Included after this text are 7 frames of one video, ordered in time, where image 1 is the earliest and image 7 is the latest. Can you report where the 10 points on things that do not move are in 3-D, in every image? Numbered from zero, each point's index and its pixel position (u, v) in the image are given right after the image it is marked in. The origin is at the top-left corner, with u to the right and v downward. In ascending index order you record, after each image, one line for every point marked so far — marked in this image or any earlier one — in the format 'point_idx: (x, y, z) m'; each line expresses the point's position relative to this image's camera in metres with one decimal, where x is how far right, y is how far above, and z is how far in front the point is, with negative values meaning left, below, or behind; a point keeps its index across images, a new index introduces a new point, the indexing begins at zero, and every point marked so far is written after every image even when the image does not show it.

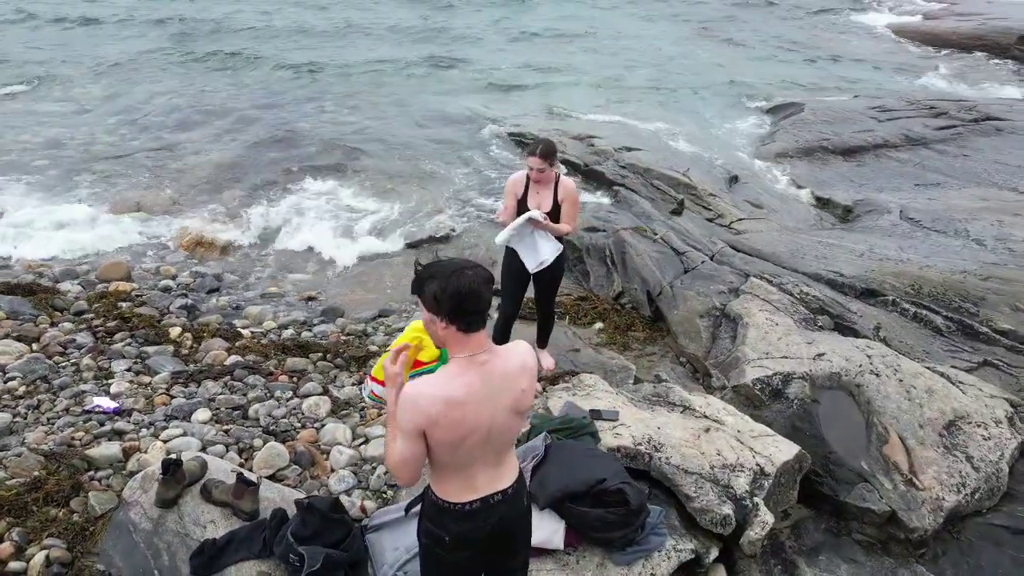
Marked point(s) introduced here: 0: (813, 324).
0: (+2.9, -0.4, +7.1) m
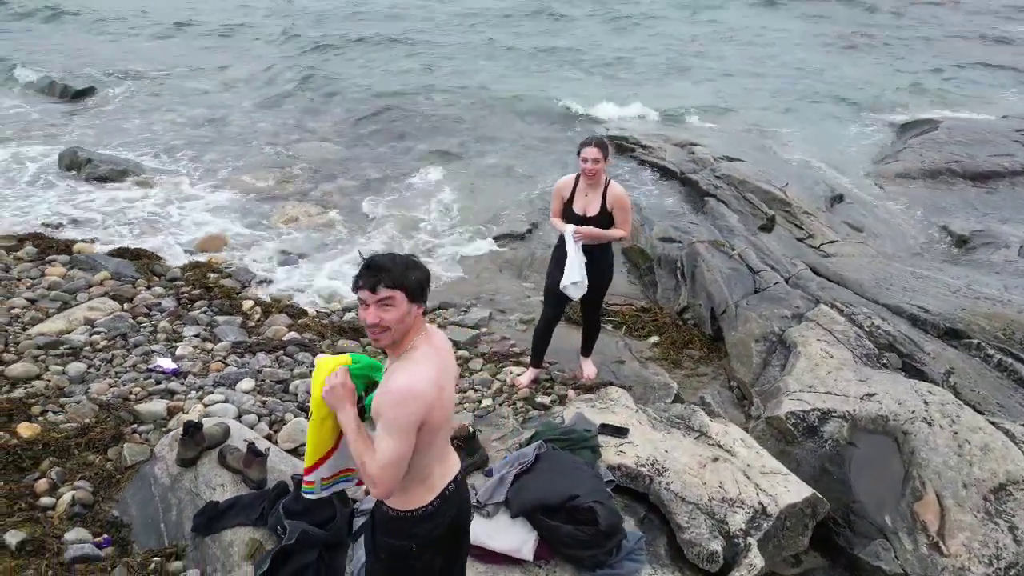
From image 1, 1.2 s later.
0: (+3.2, -0.7, +6.5) m
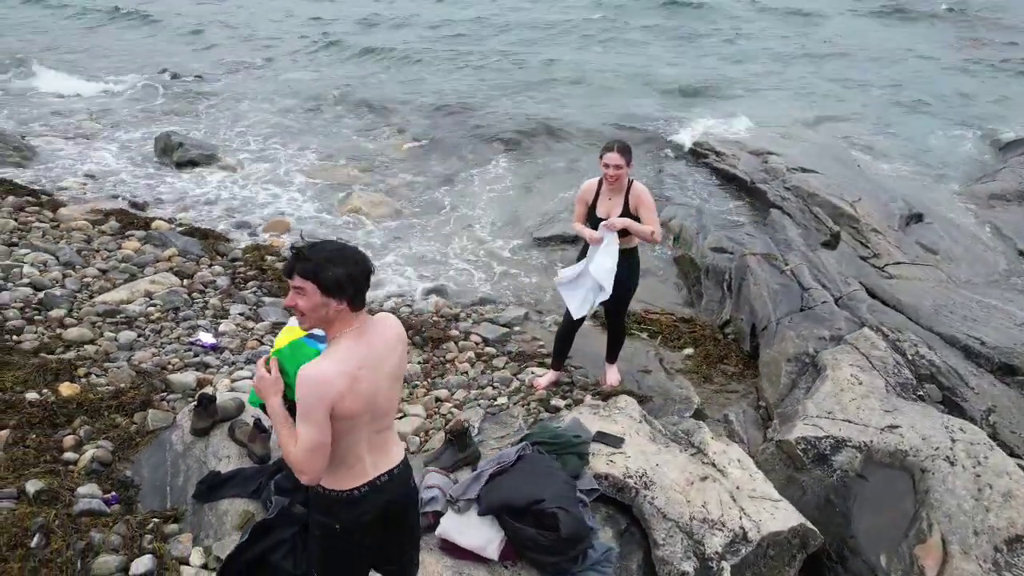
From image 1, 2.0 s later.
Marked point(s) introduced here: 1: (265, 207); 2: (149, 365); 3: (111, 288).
0: (+3.3, -0.9, +6.1) m
1: (-4.2, +1.4, +12.4) m
2: (-3.4, -0.7, +7.0) m
3: (-4.7, 0.0, +8.7) m
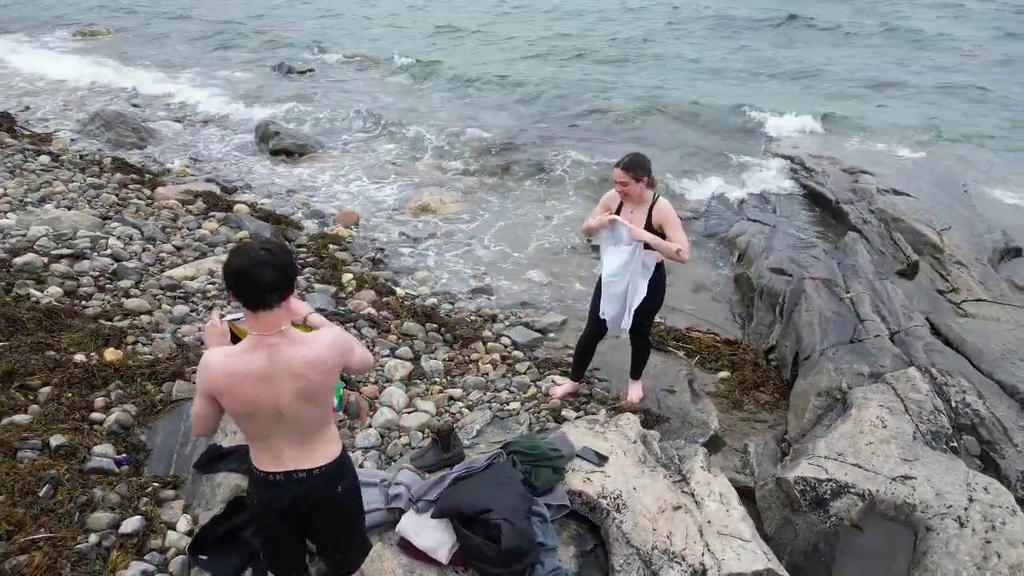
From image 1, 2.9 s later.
0: (+3.3, -1.2, +5.6) m
1: (-3.0, +1.6, +13.0) m
2: (-3.2, -0.5, +7.5) m
3: (-4.2, +0.3, +9.3) m
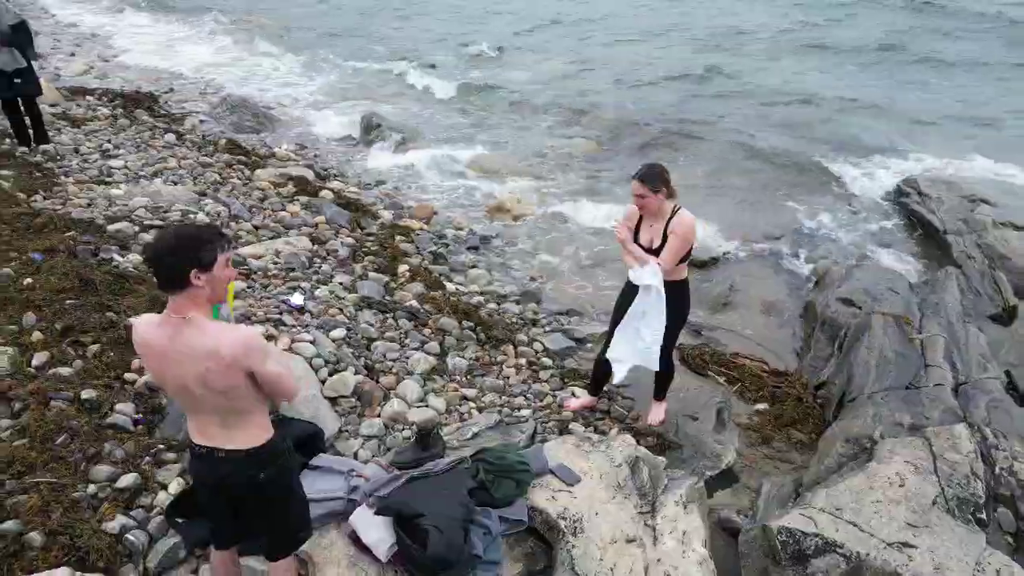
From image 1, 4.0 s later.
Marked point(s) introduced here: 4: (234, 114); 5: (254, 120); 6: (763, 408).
0: (+3.1, -1.5, +5.0) m
1: (-1.5, +1.7, +13.3) m
2: (-2.9, -0.3, +7.9) m
3: (-3.4, +0.6, +9.9) m
4: (-6.1, +3.8, +16.4) m
5: (-5.8, +3.8, +16.6) m
6: (+2.5, -1.2, +7.3) m
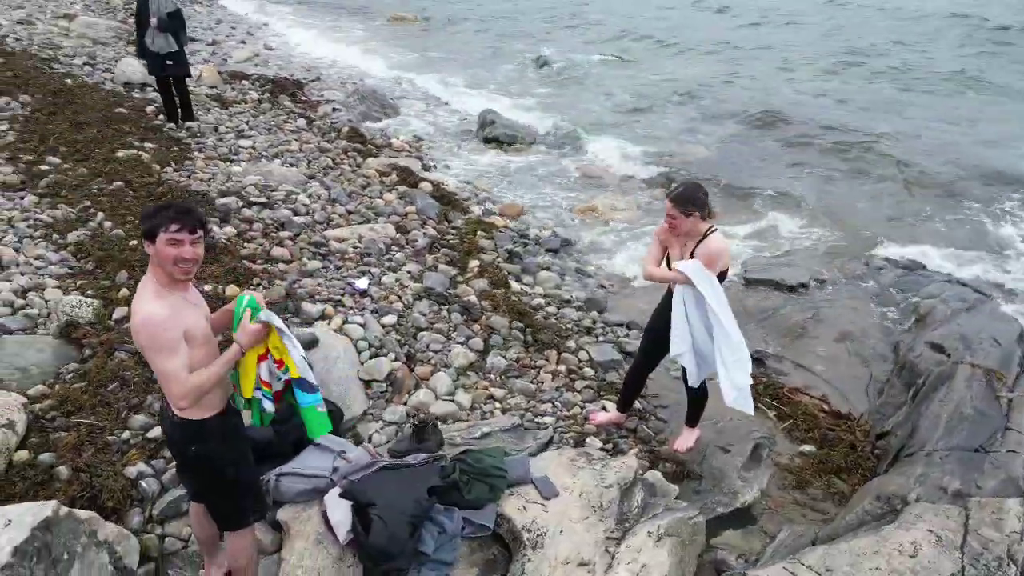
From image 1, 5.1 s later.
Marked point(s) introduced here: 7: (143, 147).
0: (+2.8, -1.8, +4.4) m
1: (+0.2, +1.8, +13.3) m
2: (-2.3, 0.0, +8.4) m
3: (-2.4, +0.9, +10.4) m
4: (-3.5, +4.3, +17.2) m
5: (-3.1, +4.2, +17.5) m
6: (+2.7, -1.5, +6.7) m
7: (-6.3, +2.4, +12.7) m
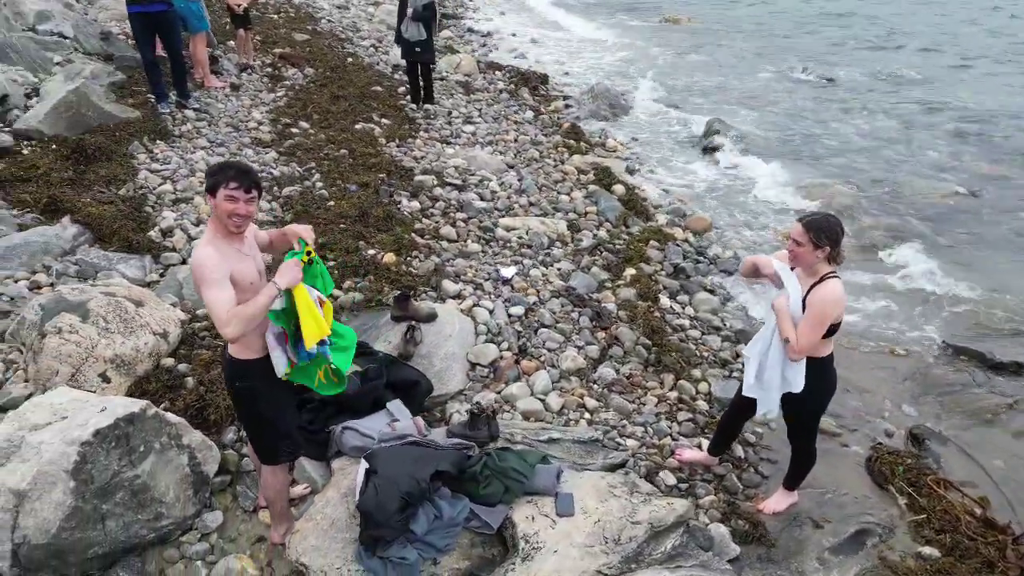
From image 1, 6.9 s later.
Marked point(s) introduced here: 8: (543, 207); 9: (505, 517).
0: (+2.5, -2.3, +3.4) m
1: (+3.6, +1.4, +12.6) m
2: (-0.7, +0.2, +8.8) m
3: (+0.1, +1.0, +10.7) m
4: (+2.0, +4.4, +17.5) m
5: (+2.4, +4.2, +17.5) m
6: (+3.2, -2.0, +5.7) m
7: (-2.5, +3.2, +14.2) m
8: (+0.5, +1.2, +11.2) m
9: (0.0, -1.5, +4.7) m
